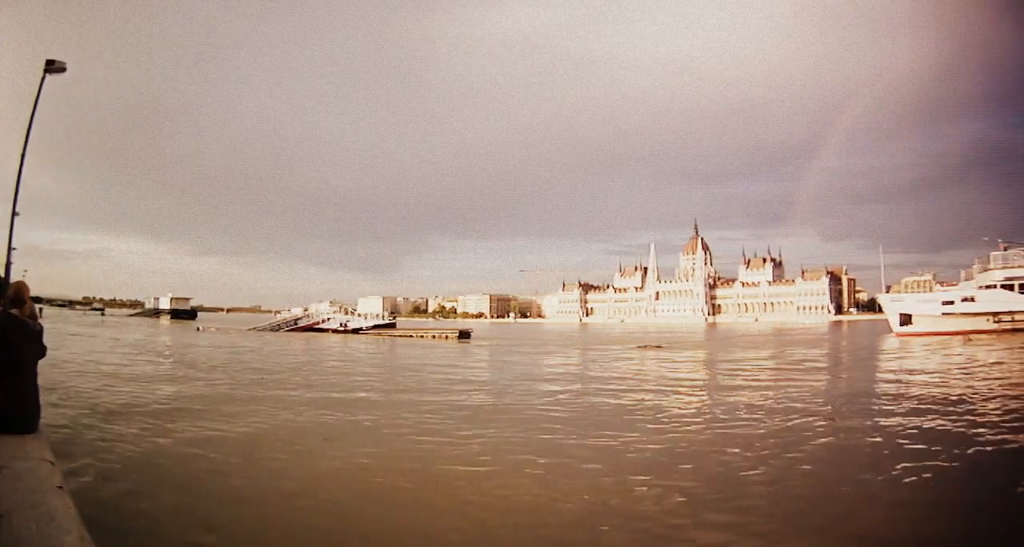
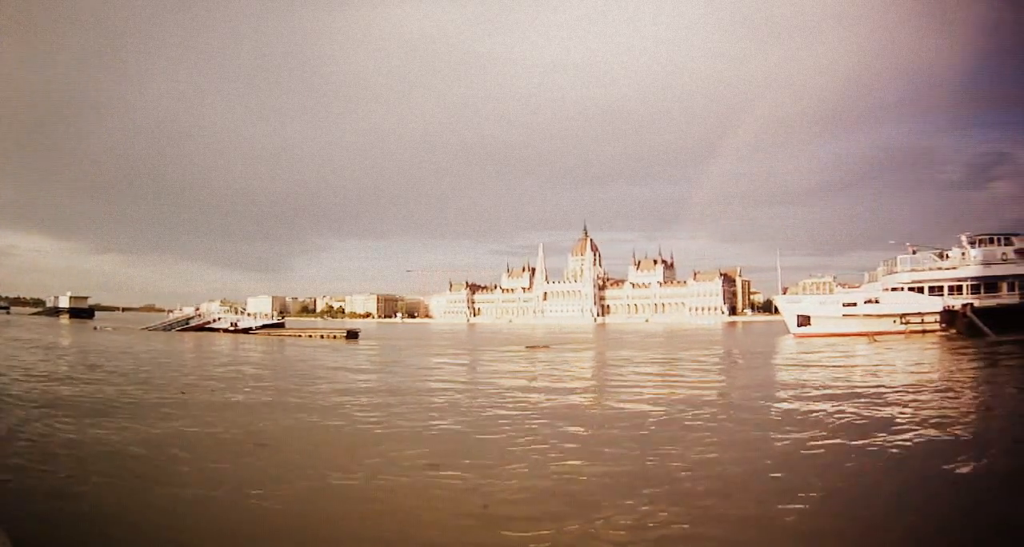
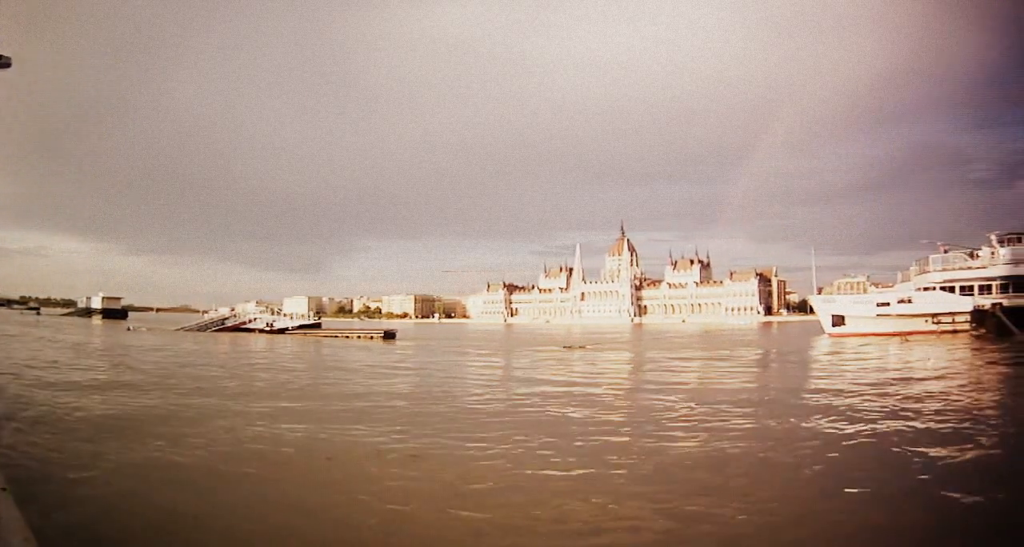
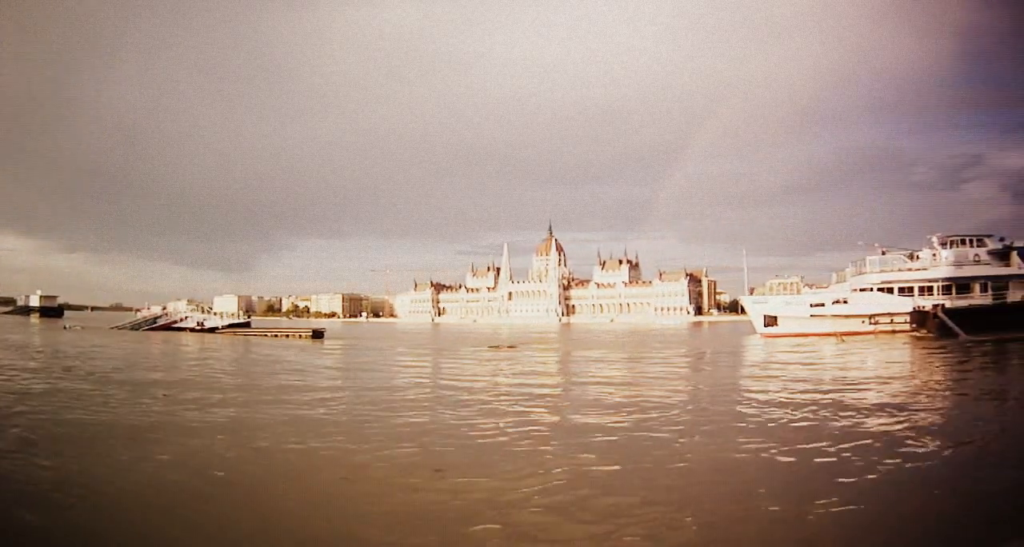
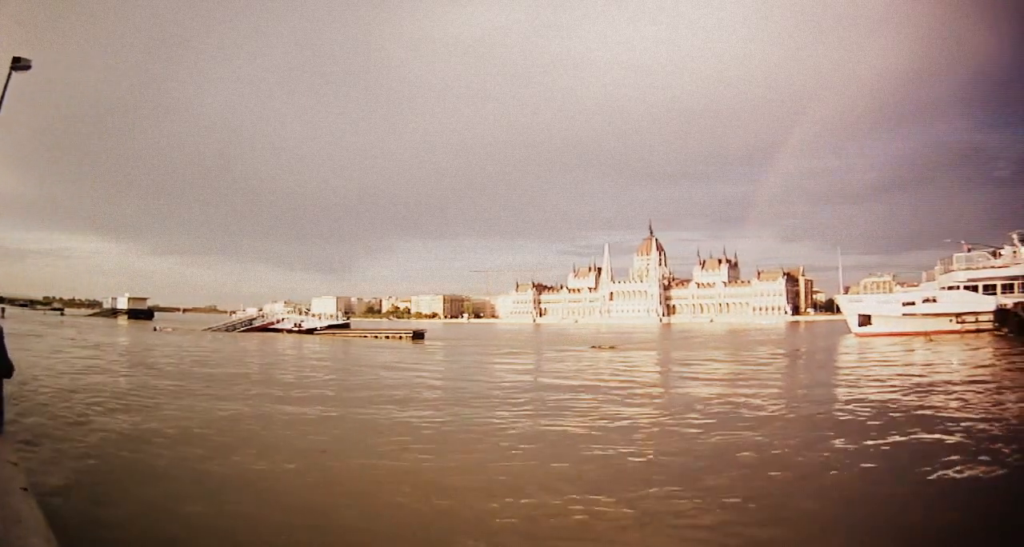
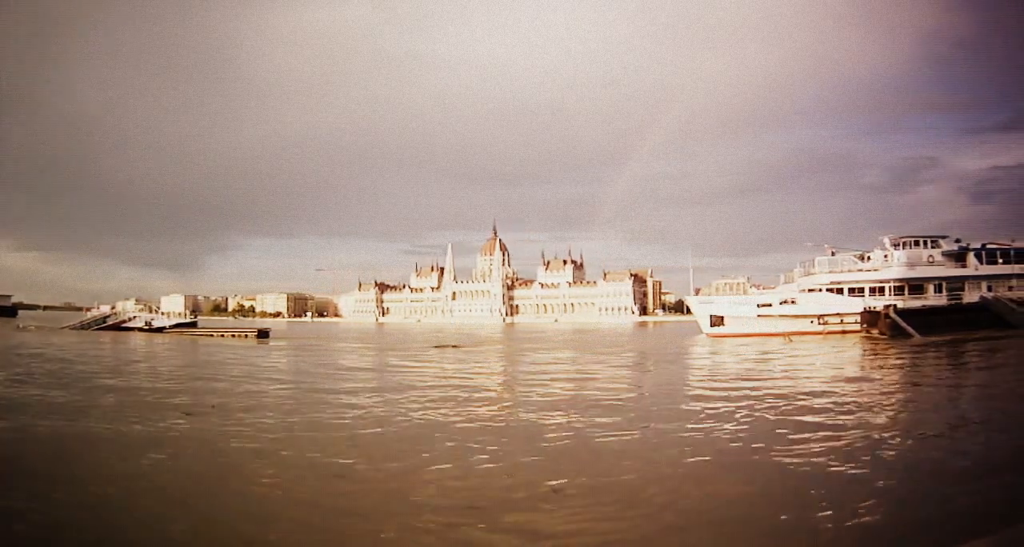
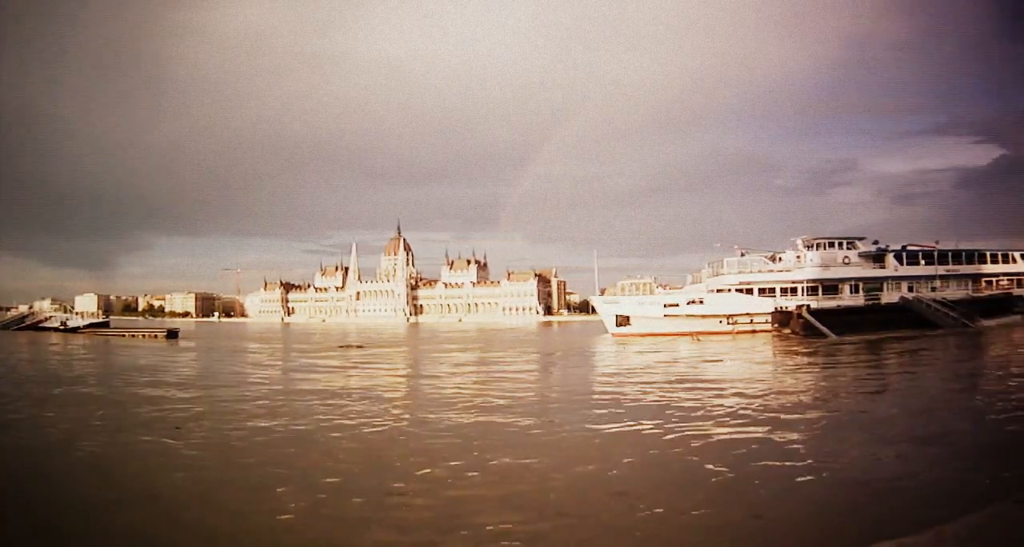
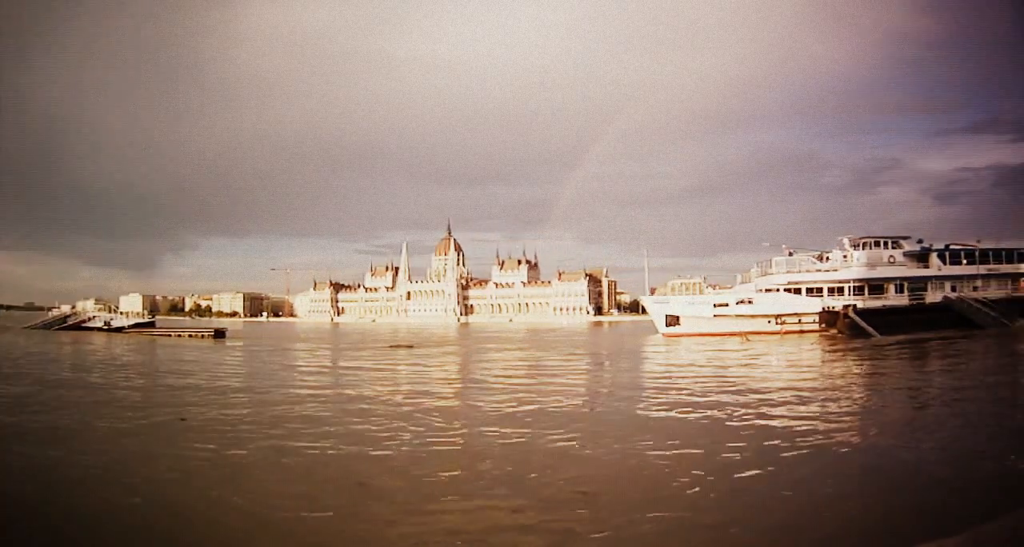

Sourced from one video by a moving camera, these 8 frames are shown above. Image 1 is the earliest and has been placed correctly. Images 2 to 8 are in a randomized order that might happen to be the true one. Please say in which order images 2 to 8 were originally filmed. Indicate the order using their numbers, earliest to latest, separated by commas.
5, 3, 2, 4, 6, 8, 7
